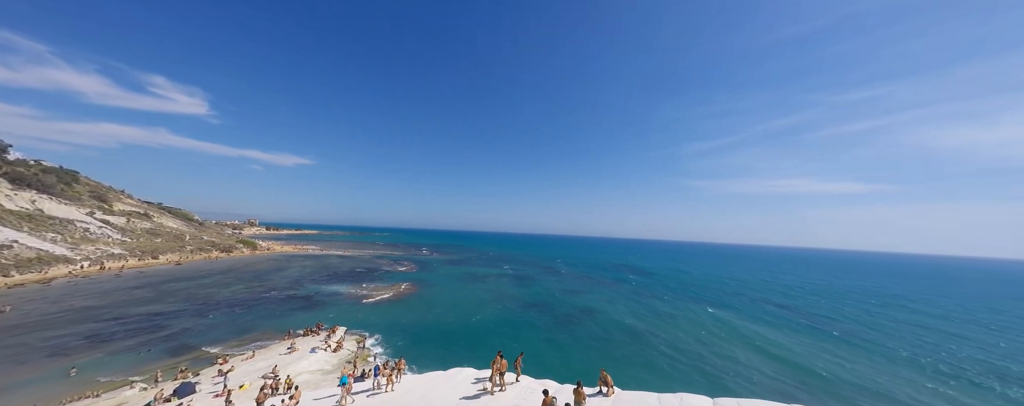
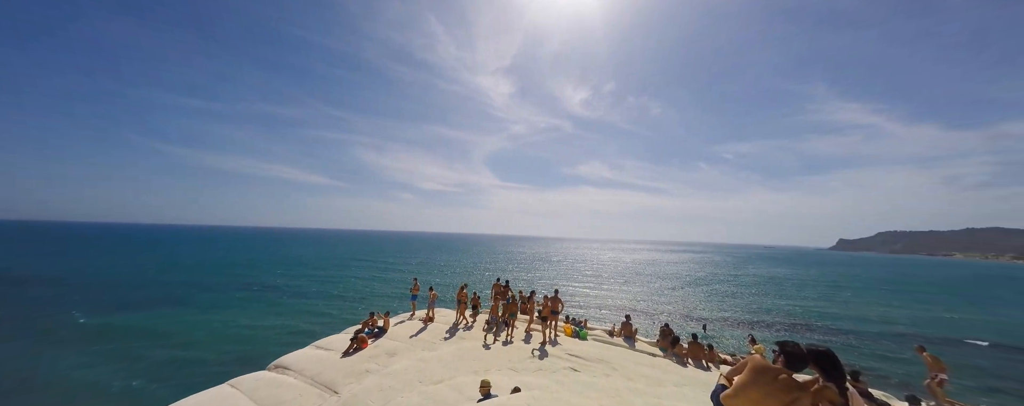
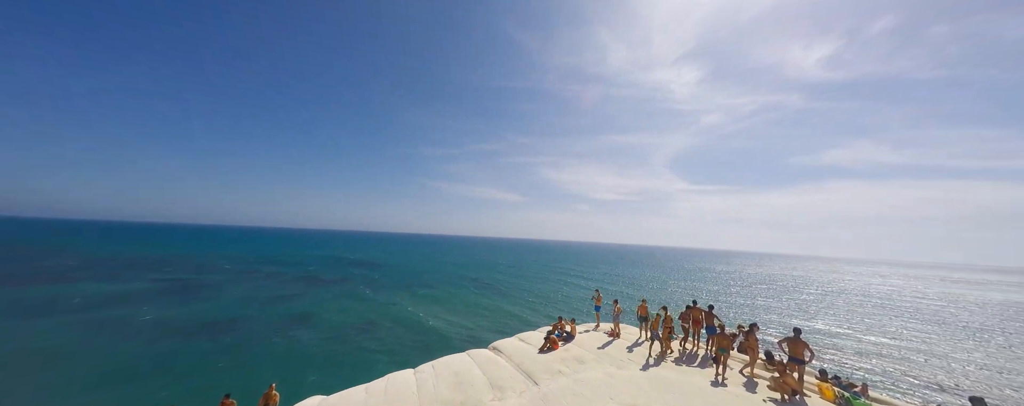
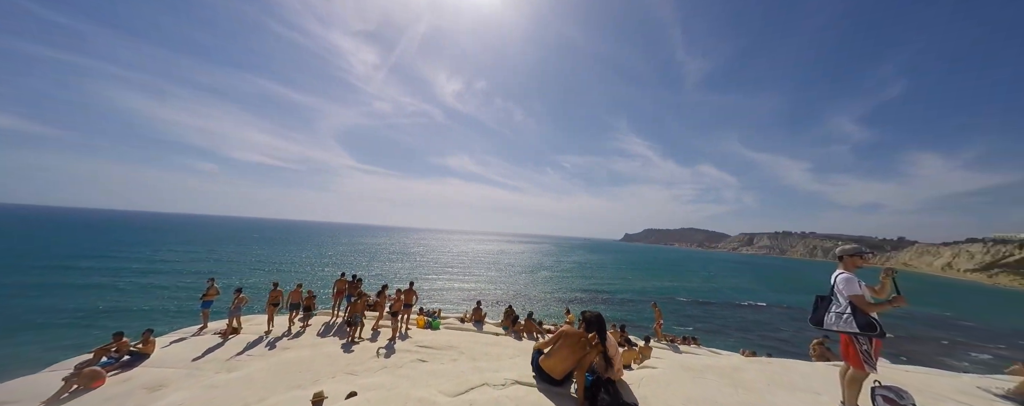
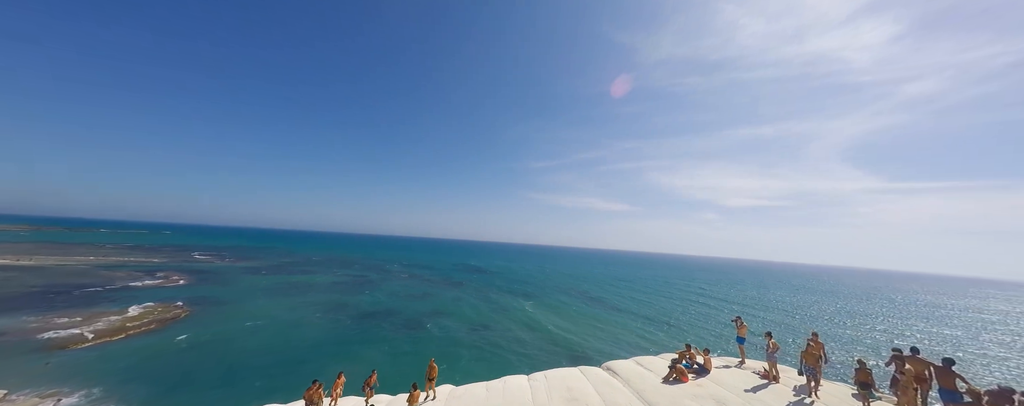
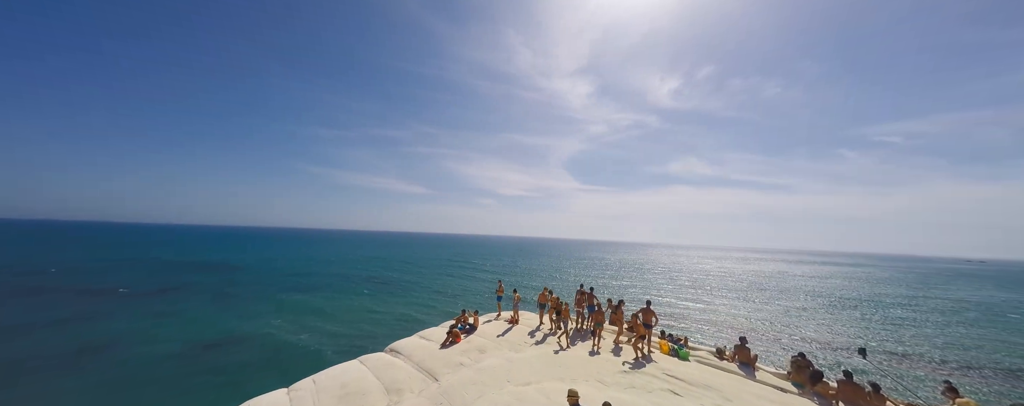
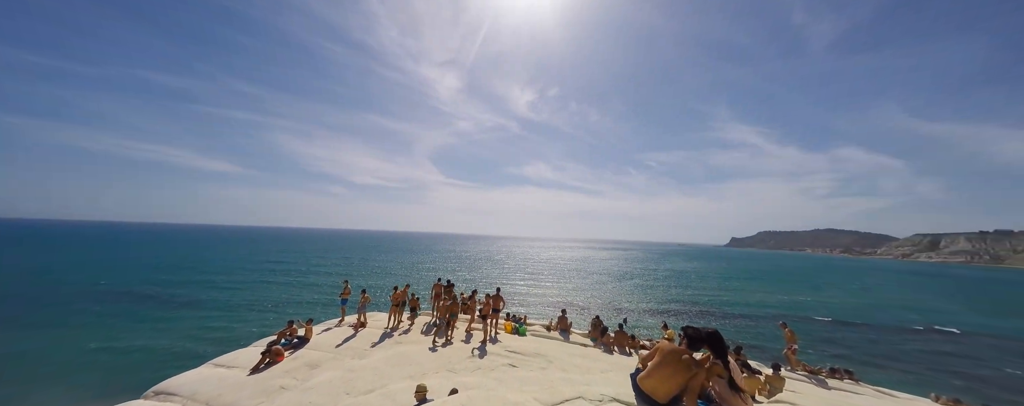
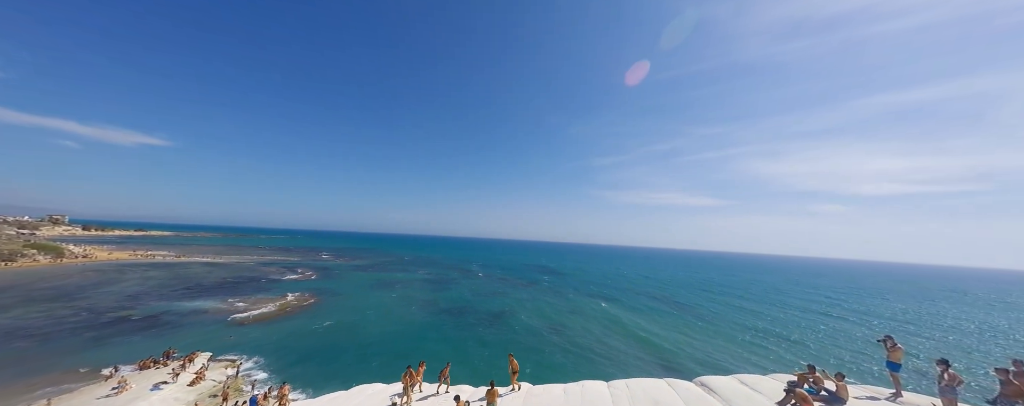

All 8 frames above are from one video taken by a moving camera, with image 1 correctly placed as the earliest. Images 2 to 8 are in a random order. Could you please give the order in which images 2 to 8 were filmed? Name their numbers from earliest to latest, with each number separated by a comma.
8, 5, 3, 6, 2, 7, 4
